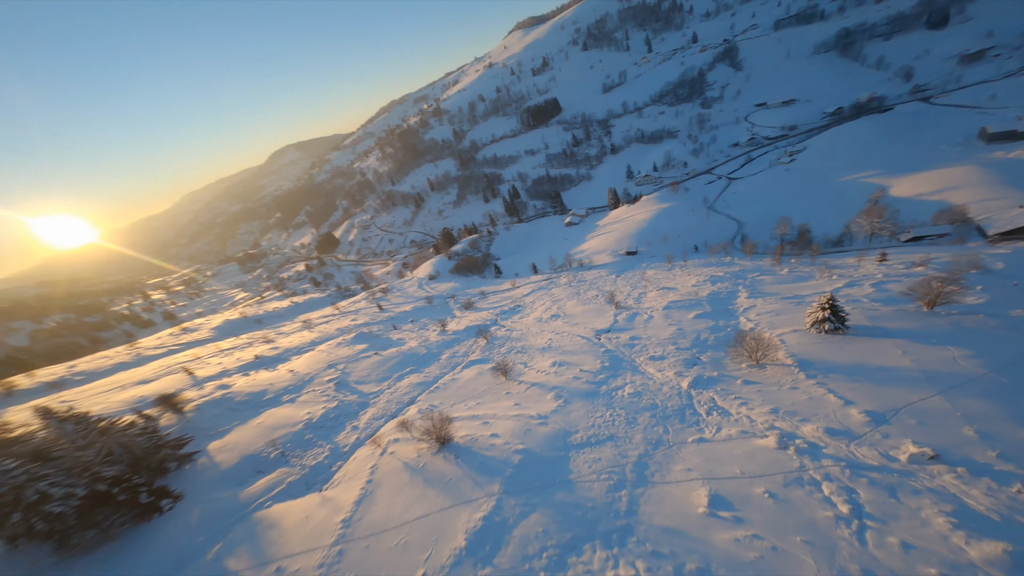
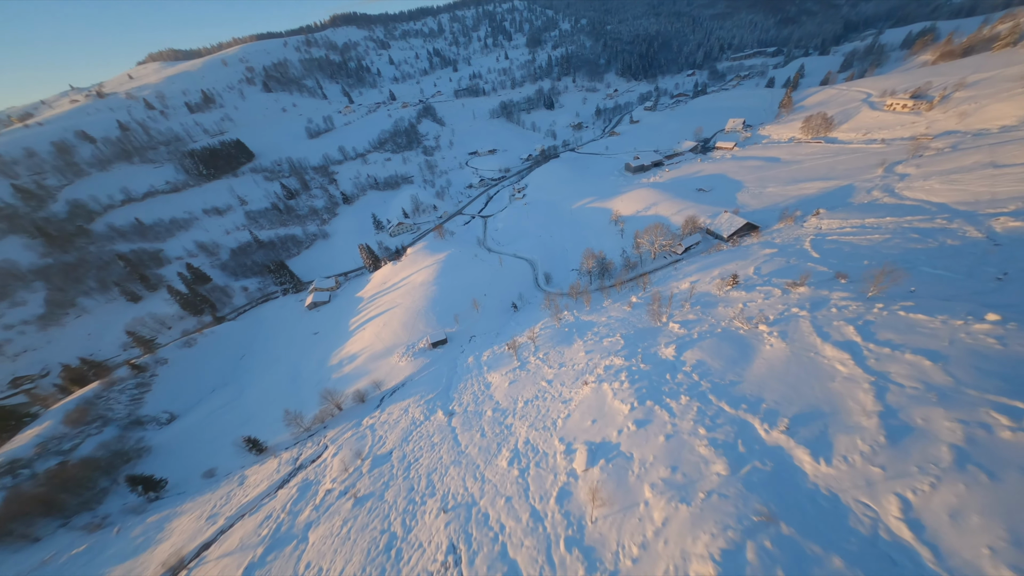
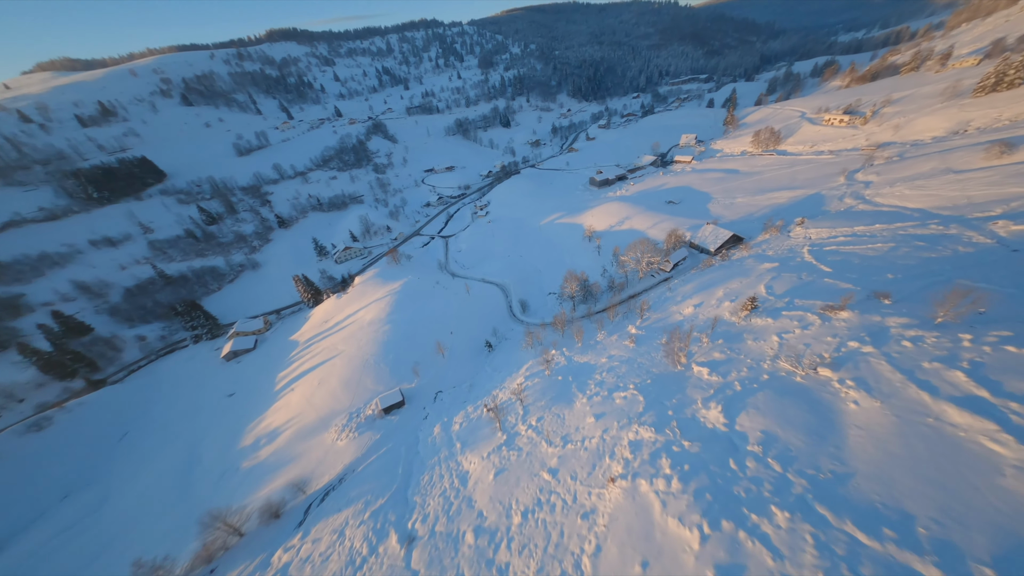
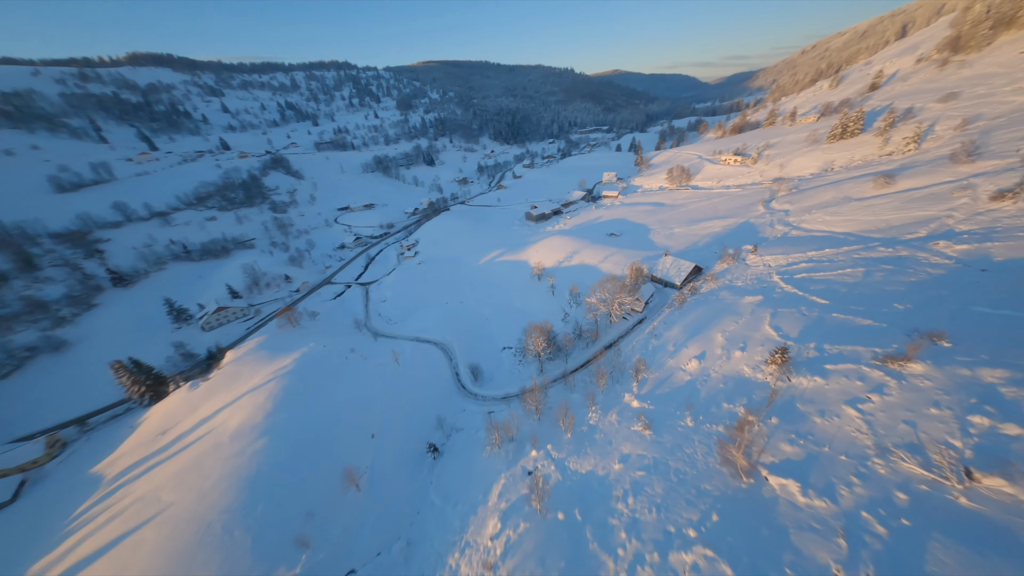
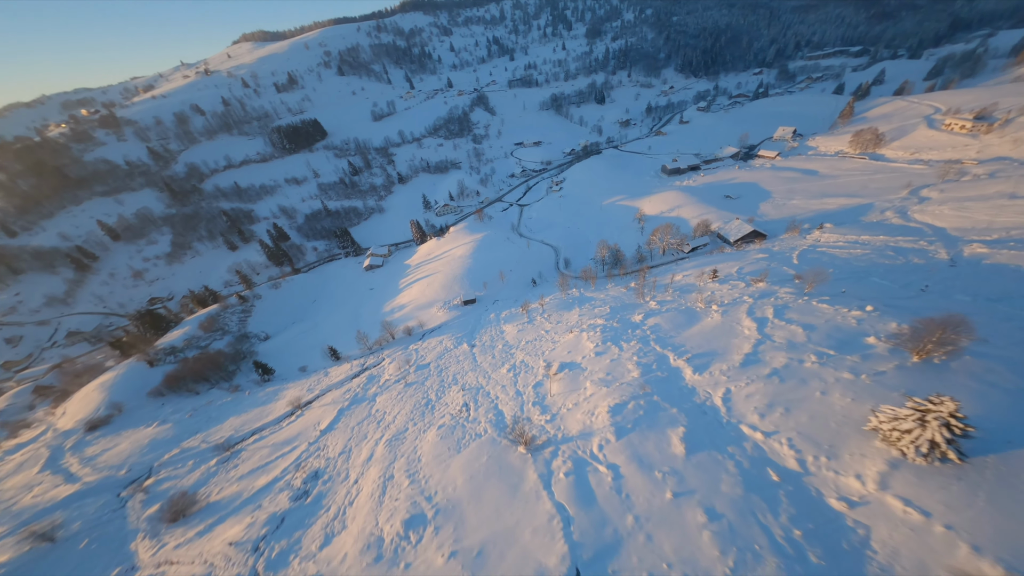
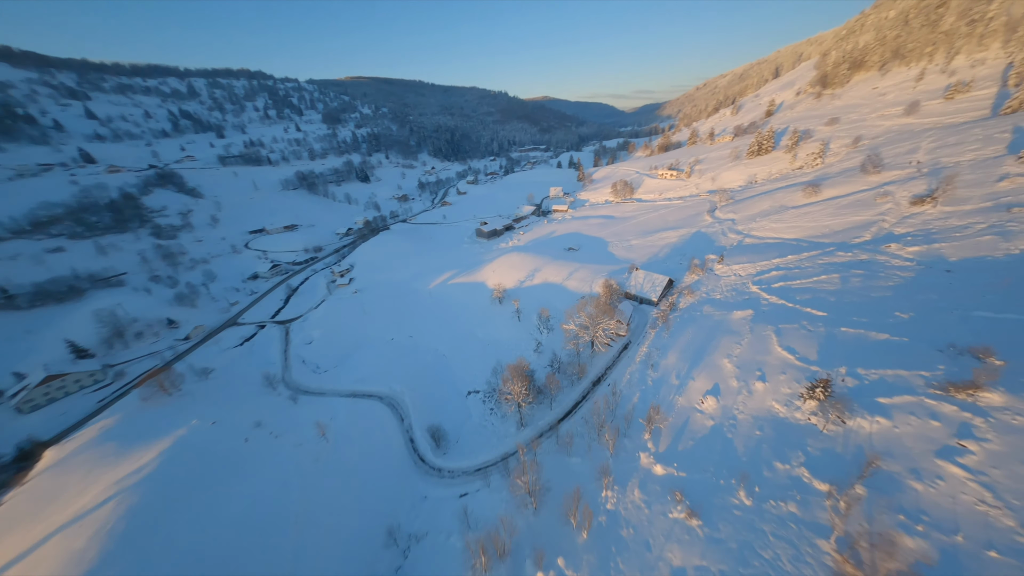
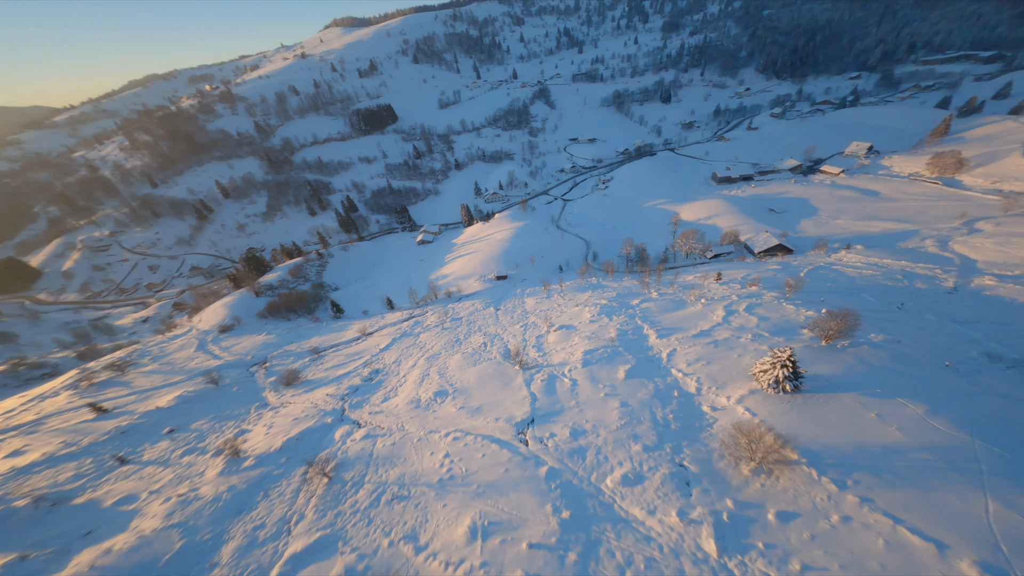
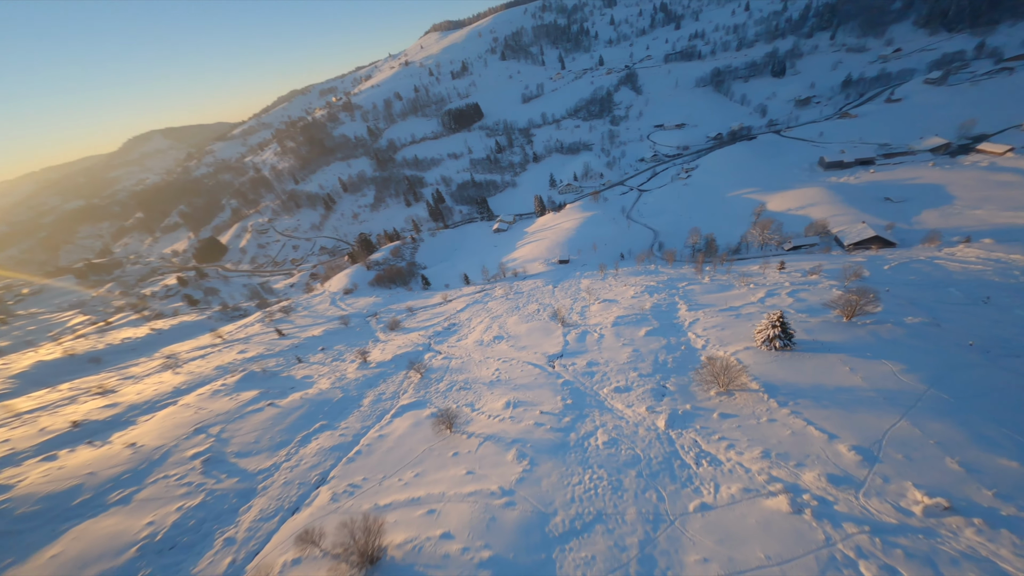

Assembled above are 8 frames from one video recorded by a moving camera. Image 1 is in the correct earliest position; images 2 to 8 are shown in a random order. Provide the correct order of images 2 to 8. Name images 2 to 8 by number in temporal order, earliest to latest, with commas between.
8, 7, 5, 2, 3, 4, 6
